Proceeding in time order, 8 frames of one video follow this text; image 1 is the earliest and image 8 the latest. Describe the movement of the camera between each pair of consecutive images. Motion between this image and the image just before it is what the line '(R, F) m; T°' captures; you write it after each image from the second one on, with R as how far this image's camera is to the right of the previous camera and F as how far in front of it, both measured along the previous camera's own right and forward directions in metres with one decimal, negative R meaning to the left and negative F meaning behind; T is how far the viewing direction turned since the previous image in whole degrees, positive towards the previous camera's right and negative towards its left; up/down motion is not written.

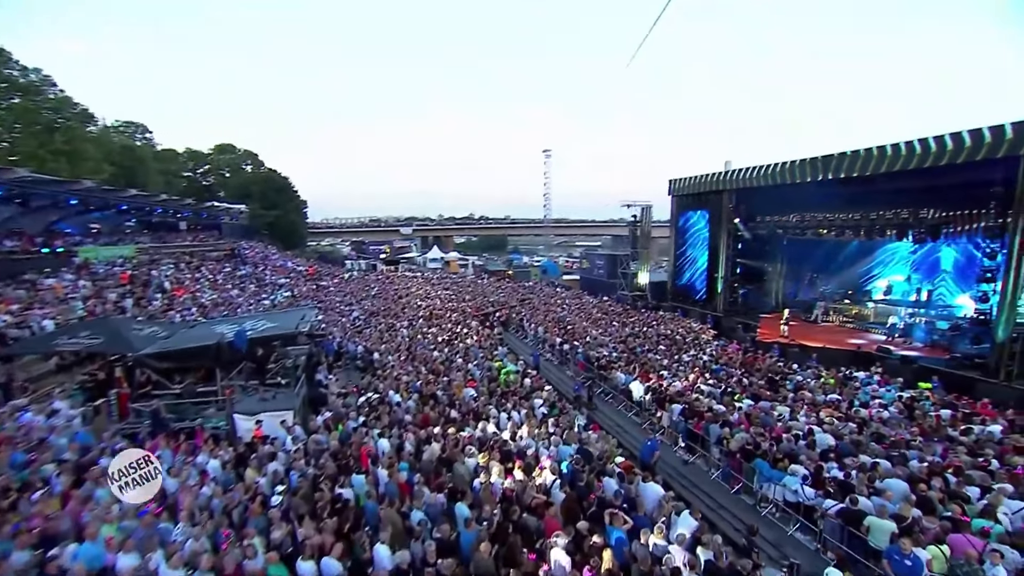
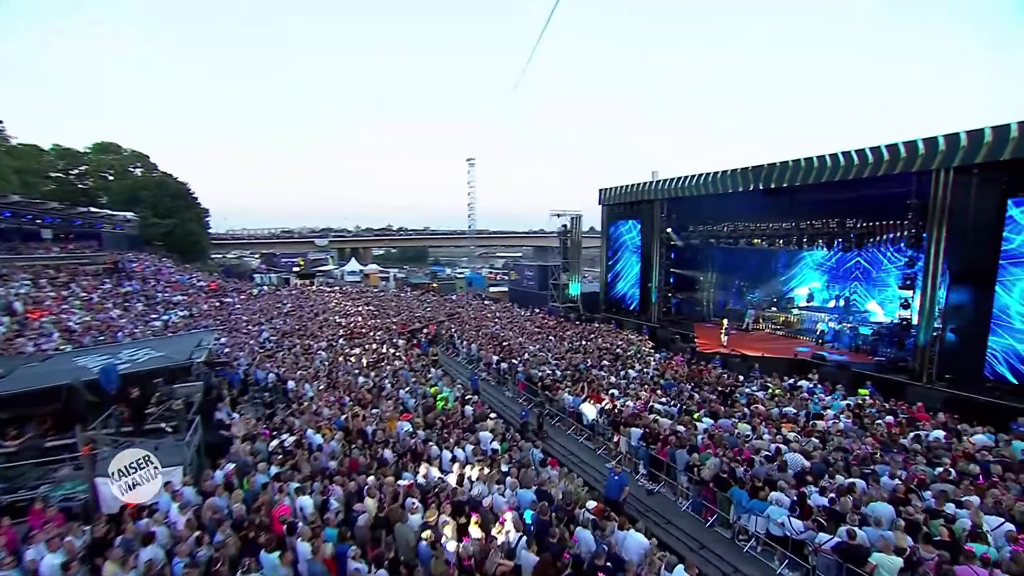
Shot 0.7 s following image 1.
(-0.5, +1.6) m; +9°
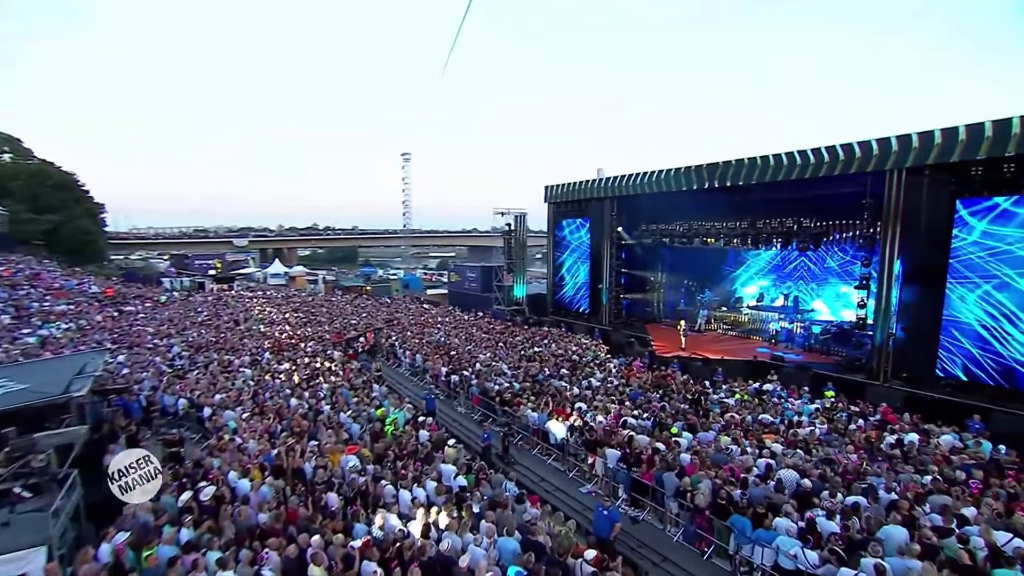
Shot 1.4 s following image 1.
(-0.6, +1.5) m; +7°
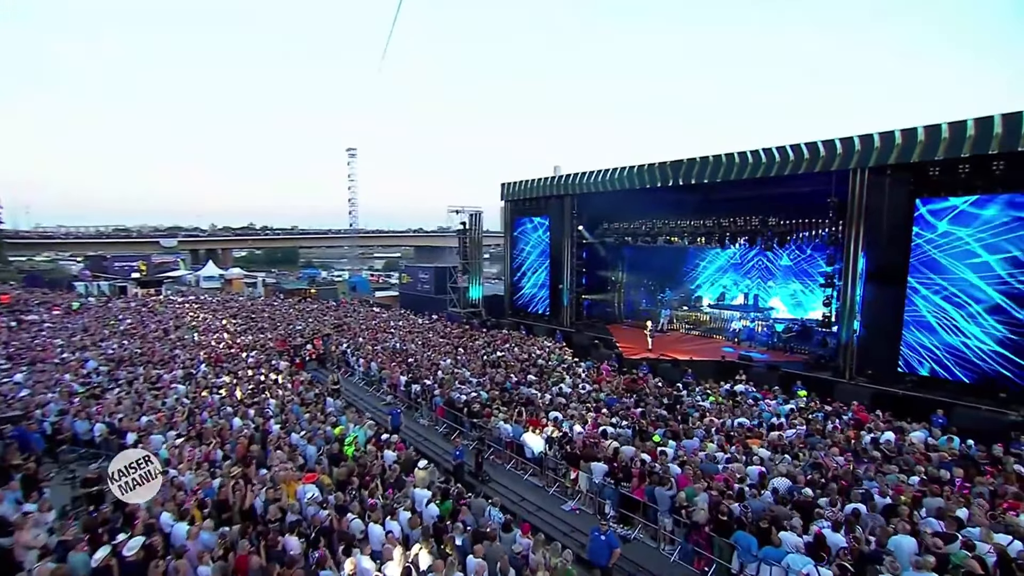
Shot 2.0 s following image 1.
(-0.6, +1.0) m; +6°
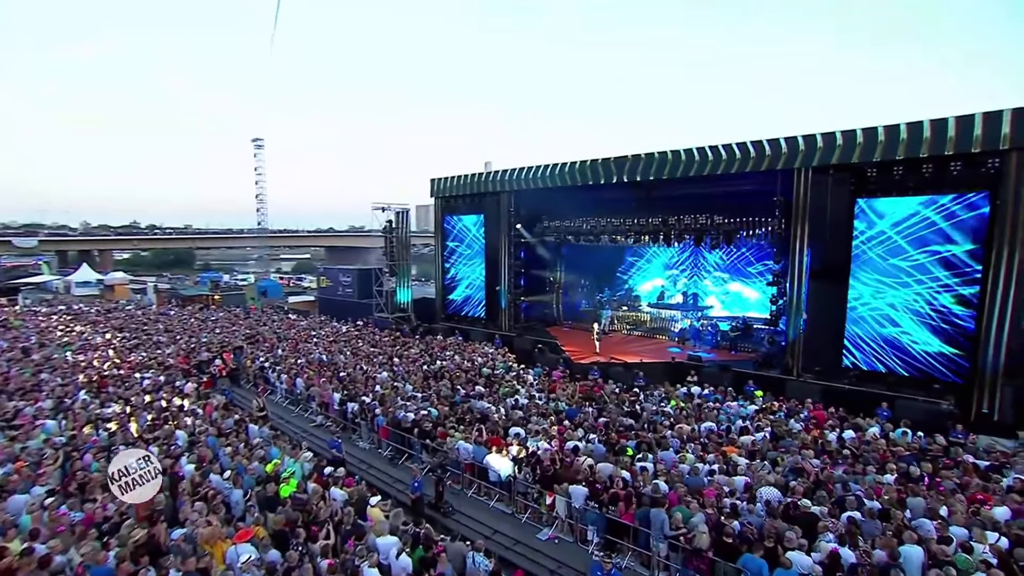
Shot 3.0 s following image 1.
(-0.9, +1.3) m; +9°
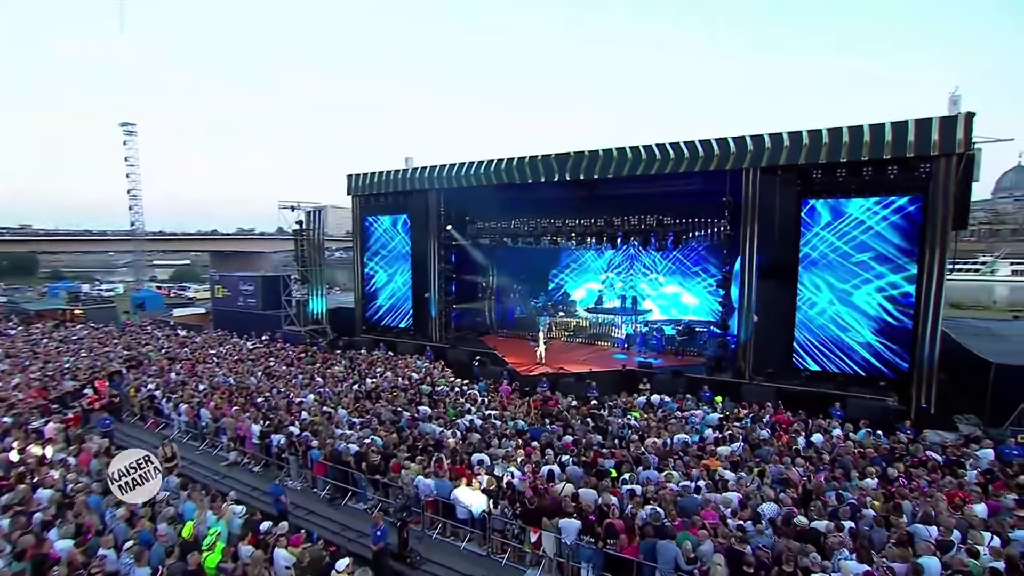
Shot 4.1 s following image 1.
(-1.3, +1.4) m; +11°
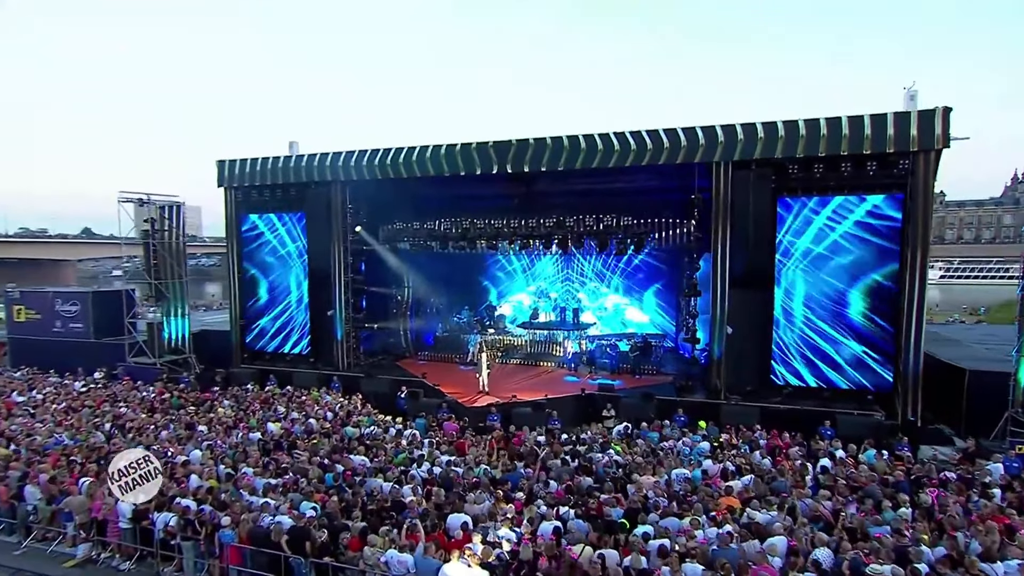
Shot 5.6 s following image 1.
(-2.1, +2.6) m; +15°
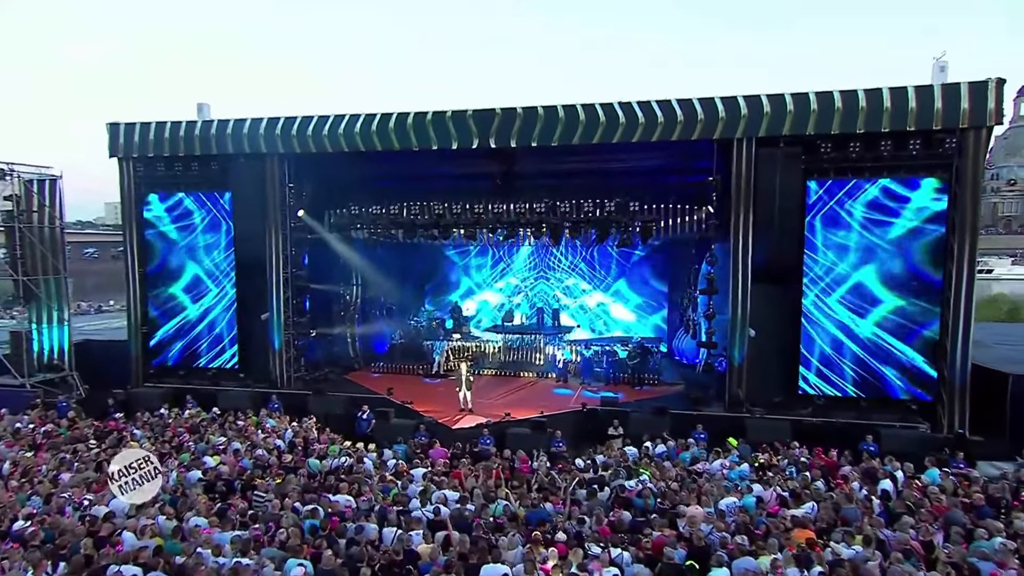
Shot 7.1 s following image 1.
(-1.7, +2.4) m; +9°
